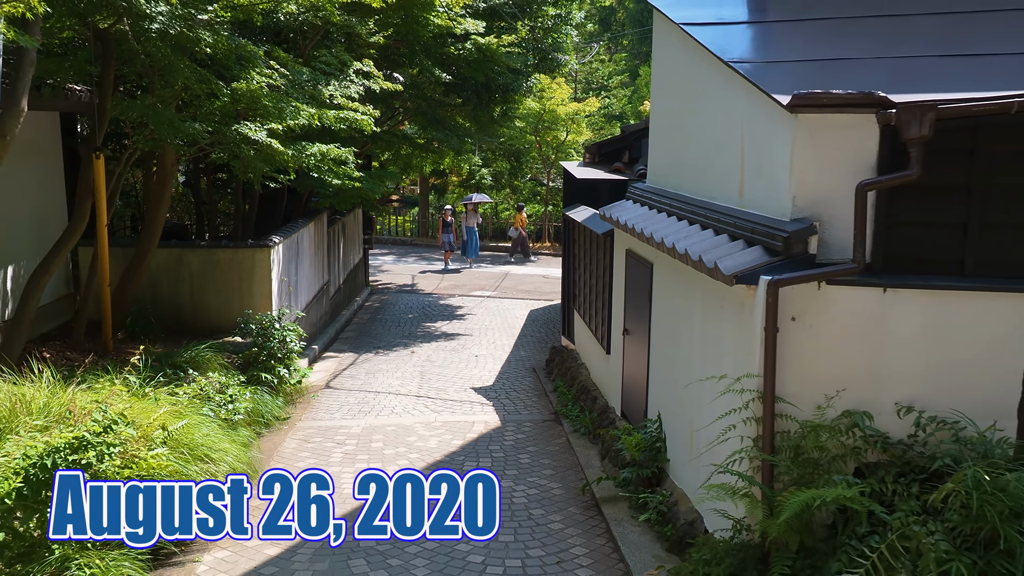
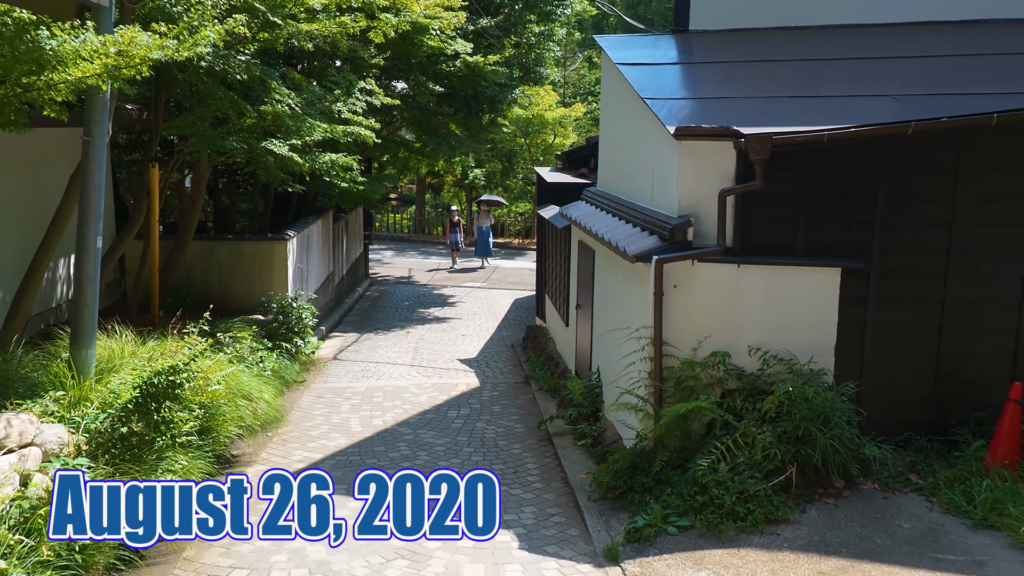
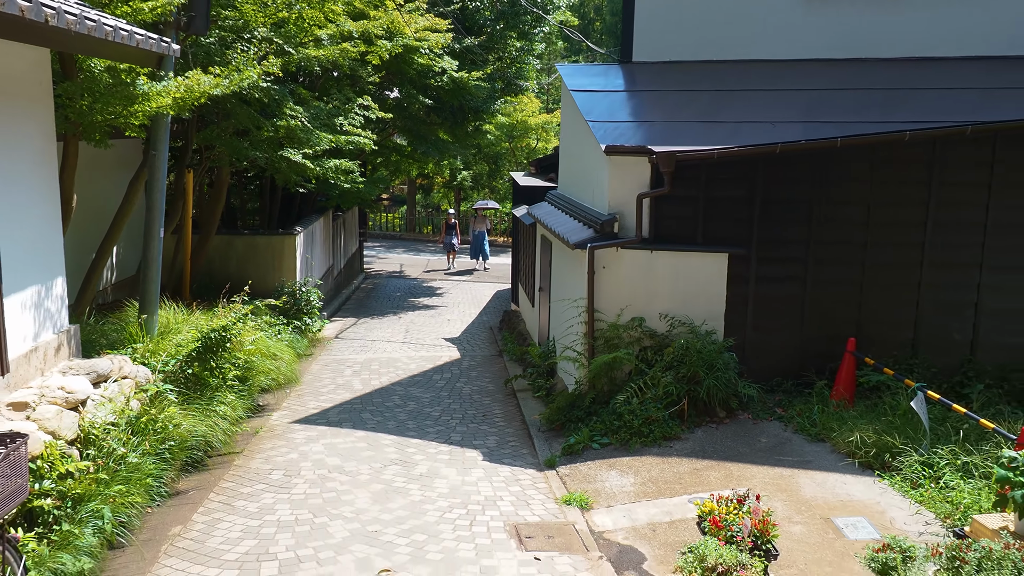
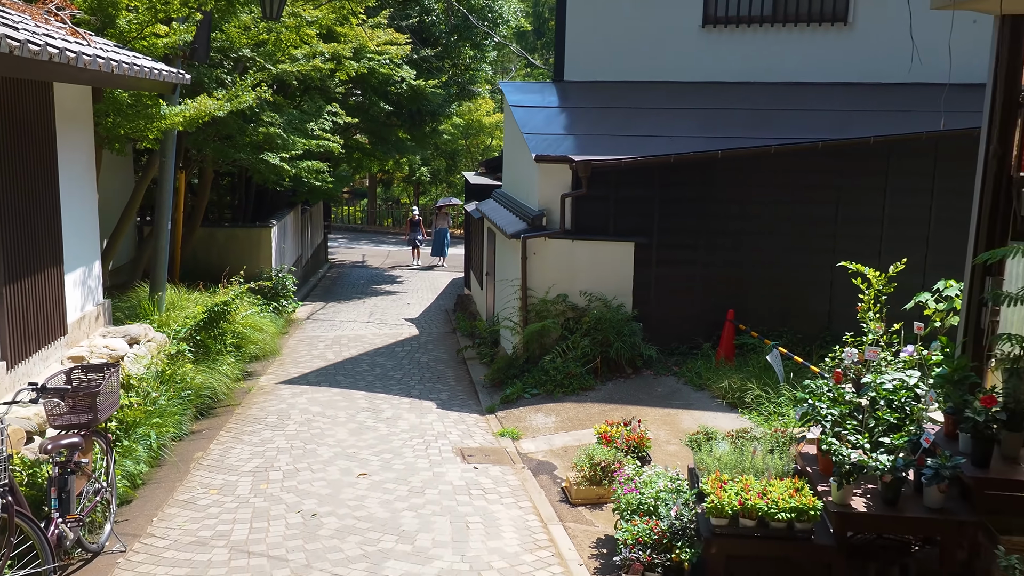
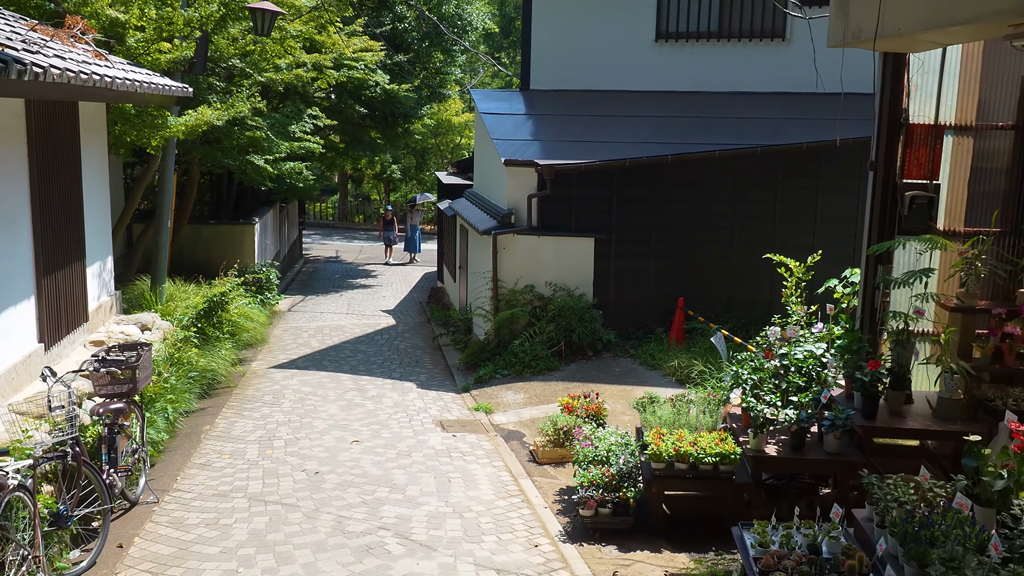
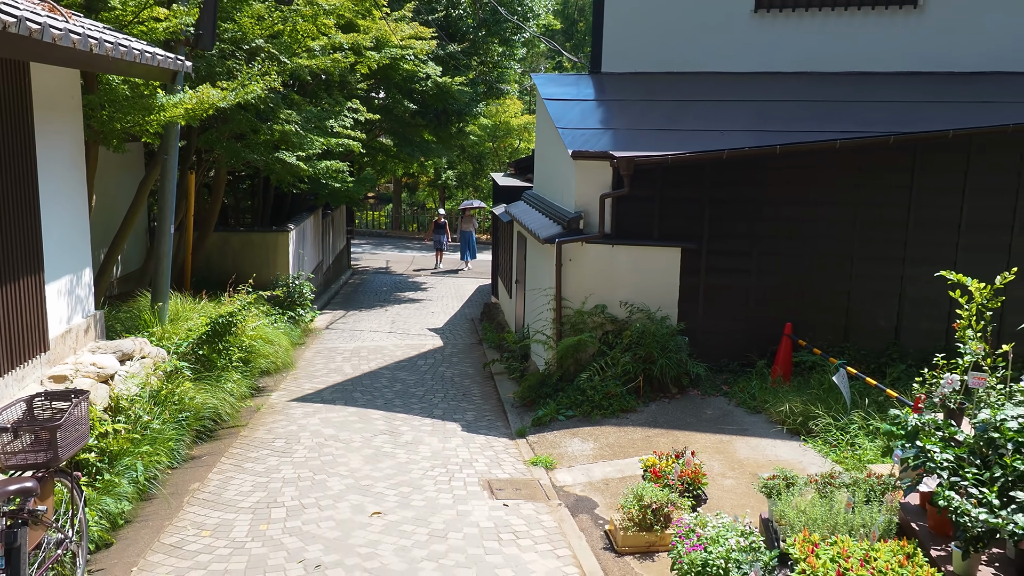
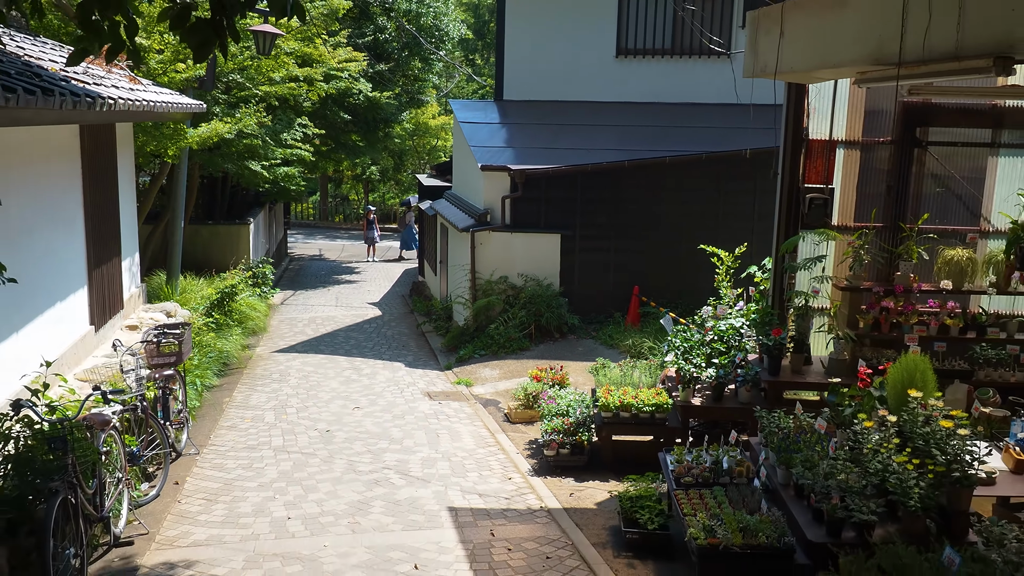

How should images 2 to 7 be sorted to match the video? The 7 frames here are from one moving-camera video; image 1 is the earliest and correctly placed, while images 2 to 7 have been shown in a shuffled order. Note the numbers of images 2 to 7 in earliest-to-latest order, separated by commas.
2, 3, 6, 4, 5, 7
